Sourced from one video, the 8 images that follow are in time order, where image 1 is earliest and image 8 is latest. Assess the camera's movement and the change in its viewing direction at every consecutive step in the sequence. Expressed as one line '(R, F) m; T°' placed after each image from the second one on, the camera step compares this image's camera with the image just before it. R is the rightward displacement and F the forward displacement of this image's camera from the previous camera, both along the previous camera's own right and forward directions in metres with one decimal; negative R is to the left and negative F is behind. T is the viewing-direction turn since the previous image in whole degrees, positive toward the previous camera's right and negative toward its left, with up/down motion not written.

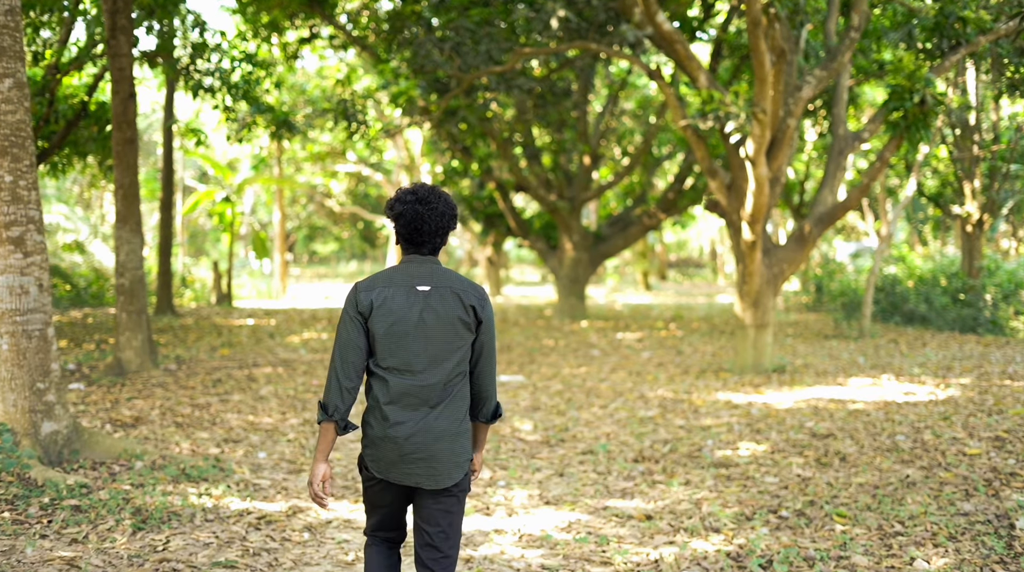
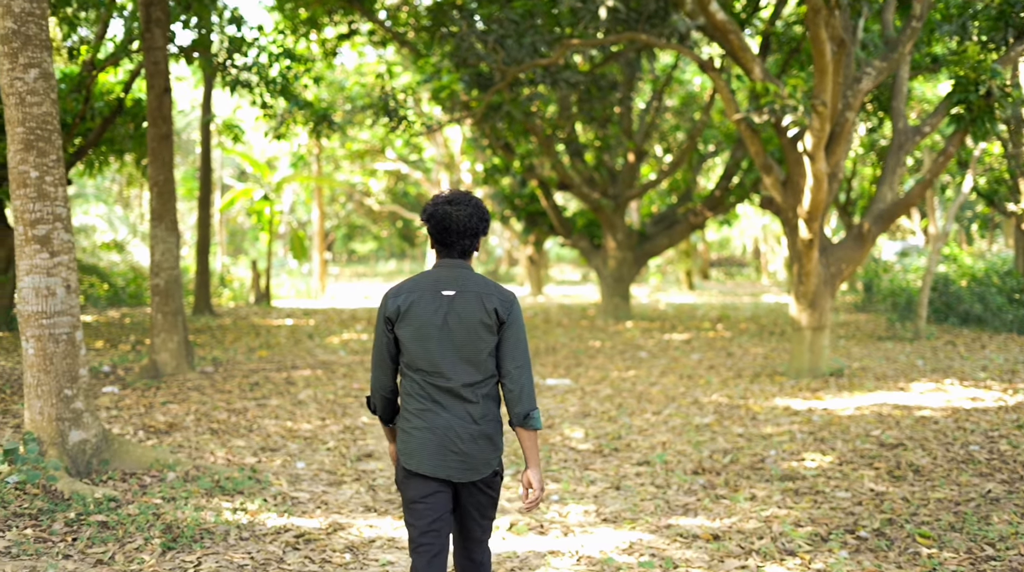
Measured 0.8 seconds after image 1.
(-0.1, +0.4) m; -2°
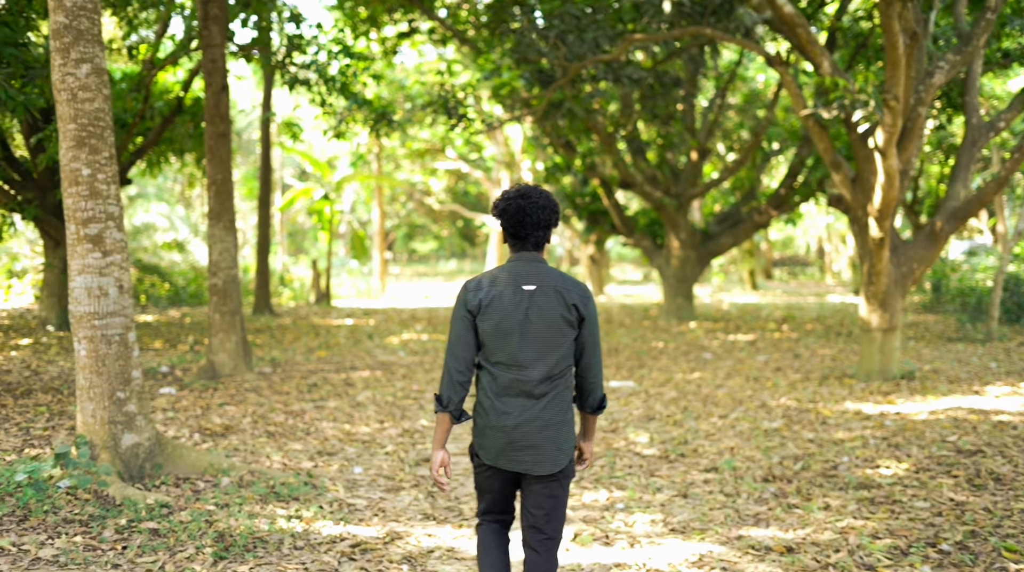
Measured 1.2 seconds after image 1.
(0.0, +0.3) m; -4°
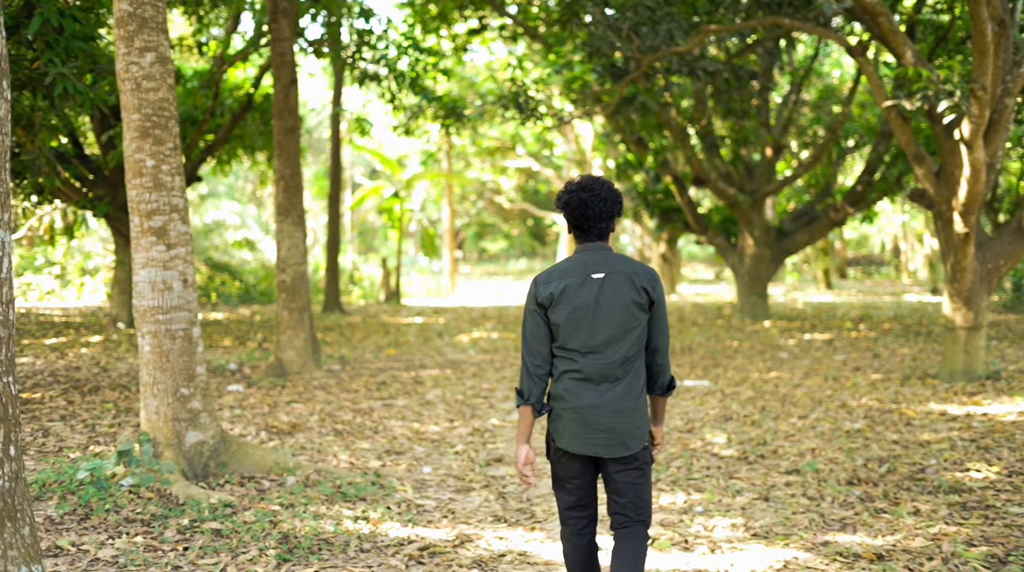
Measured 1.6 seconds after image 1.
(0.0, +0.3) m; -4°
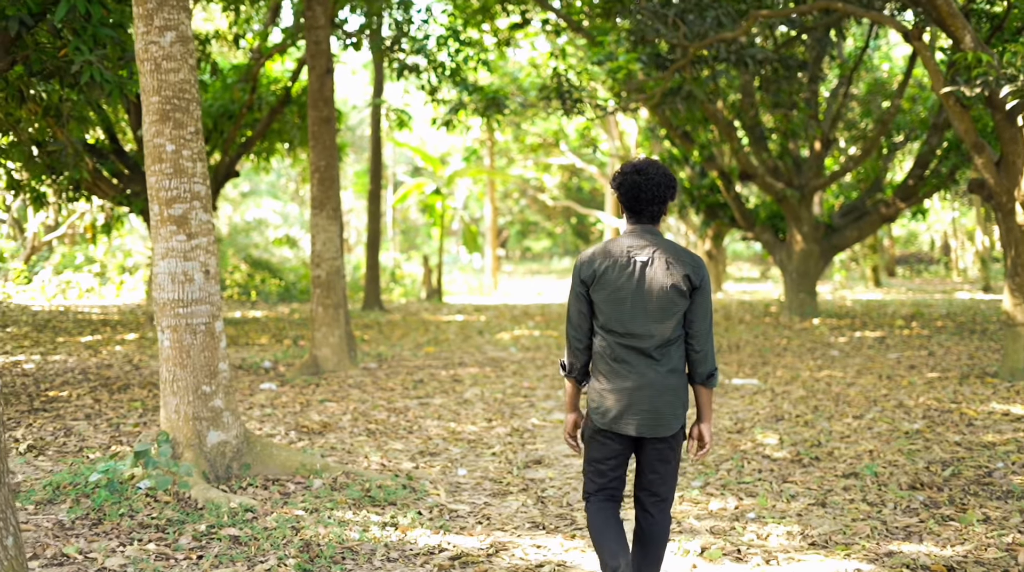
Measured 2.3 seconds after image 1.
(0.0, +0.3) m; -3°
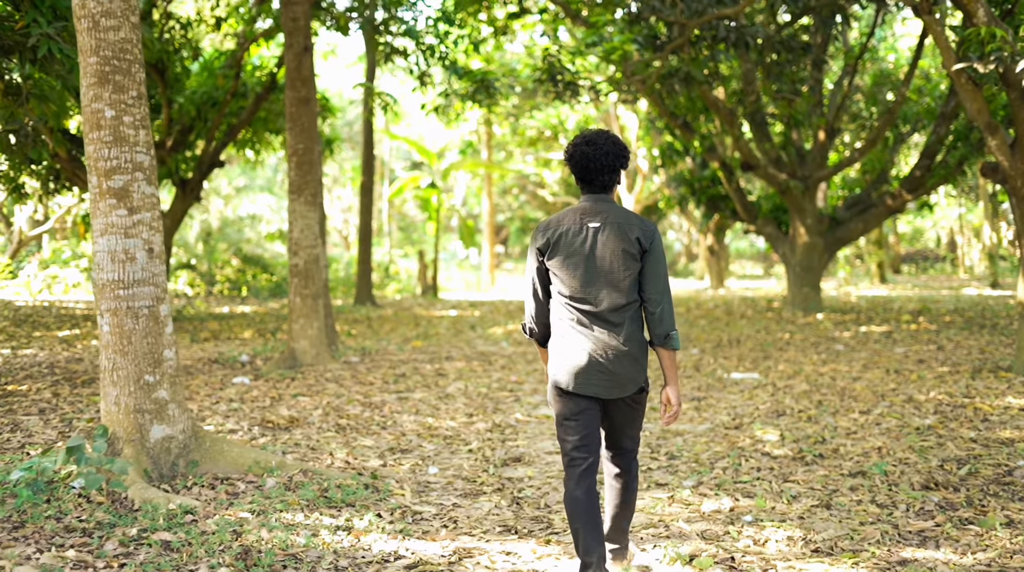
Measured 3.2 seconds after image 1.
(+0.1, +0.4) m; 0°
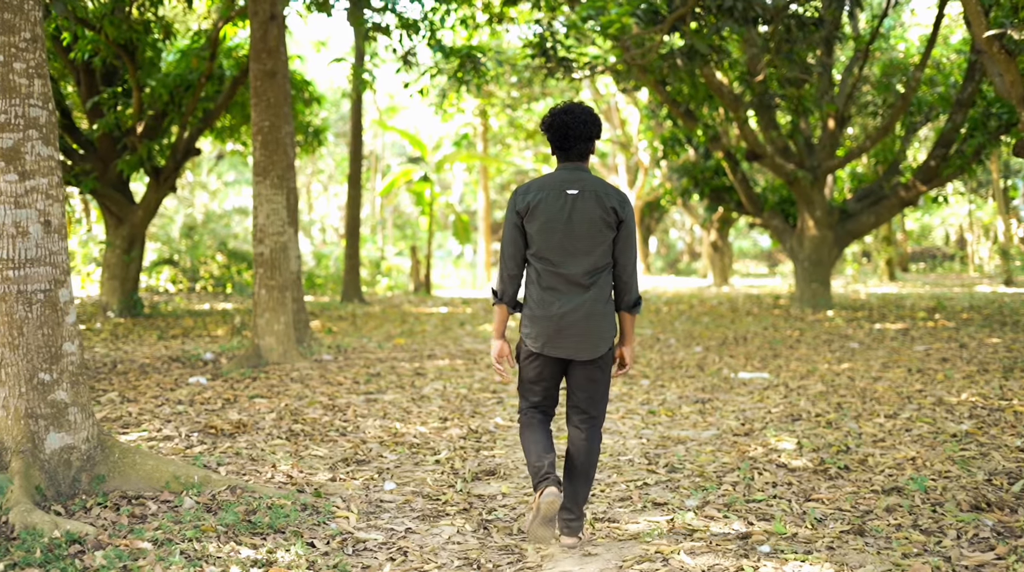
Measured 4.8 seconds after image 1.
(+0.1, +0.7) m; 0°
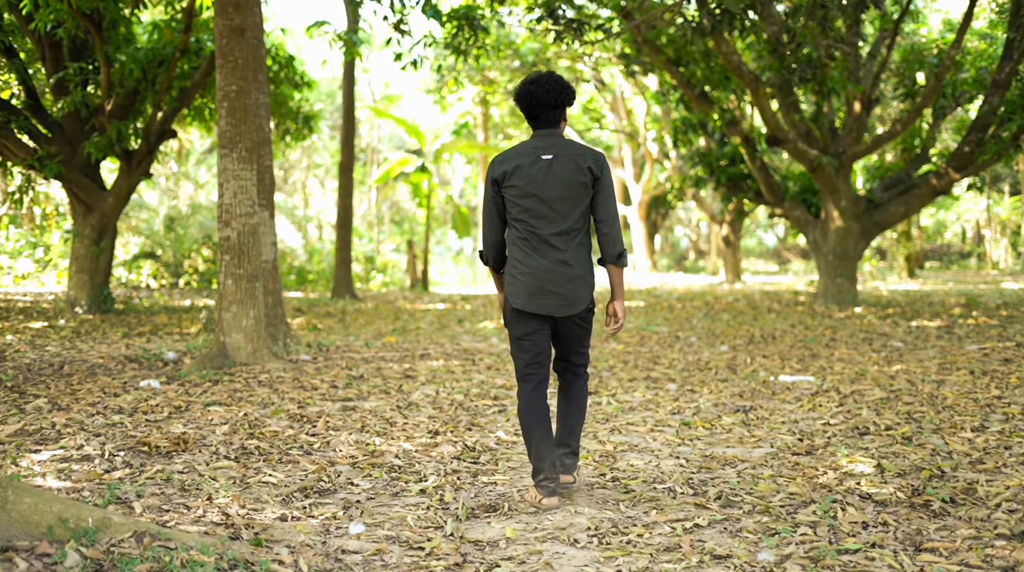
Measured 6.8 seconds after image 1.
(0.0, +0.9) m; 0°
